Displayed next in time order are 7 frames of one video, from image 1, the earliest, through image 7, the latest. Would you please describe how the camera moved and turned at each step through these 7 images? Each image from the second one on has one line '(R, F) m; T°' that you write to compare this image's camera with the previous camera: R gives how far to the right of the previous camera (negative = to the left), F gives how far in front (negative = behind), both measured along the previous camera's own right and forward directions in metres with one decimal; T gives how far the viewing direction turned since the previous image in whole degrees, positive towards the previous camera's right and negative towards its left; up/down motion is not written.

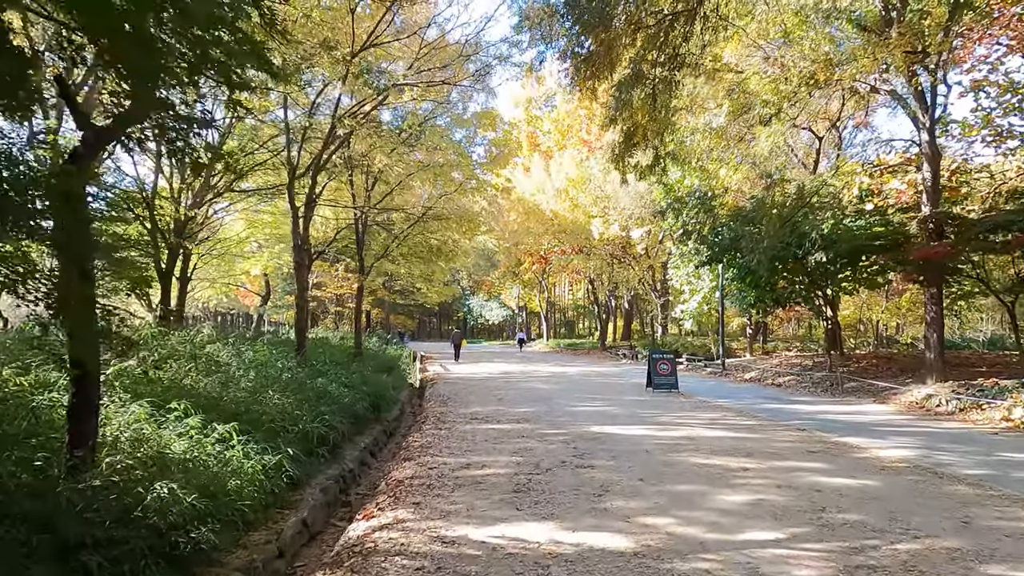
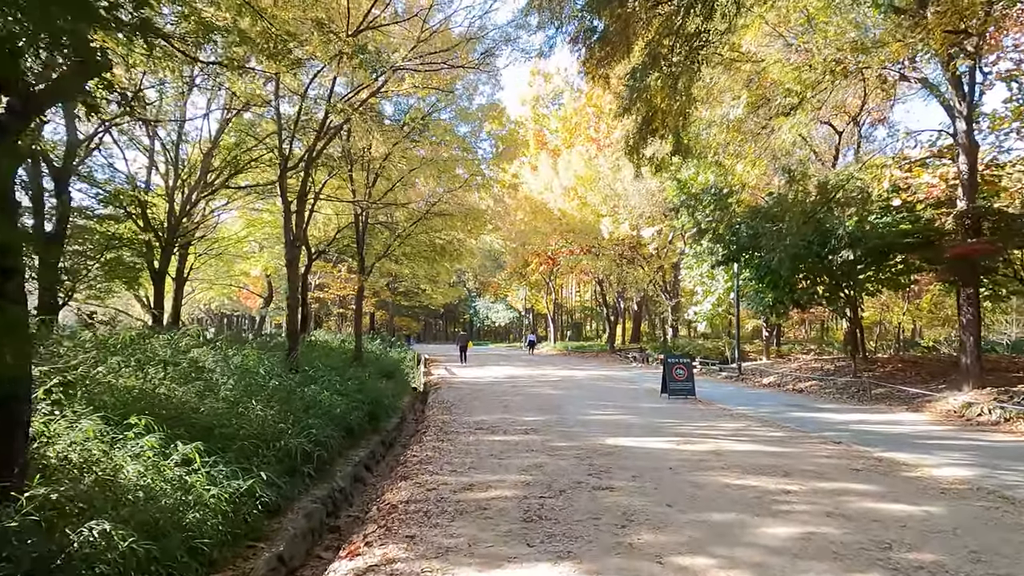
(0.0, +0.7) m; -1°
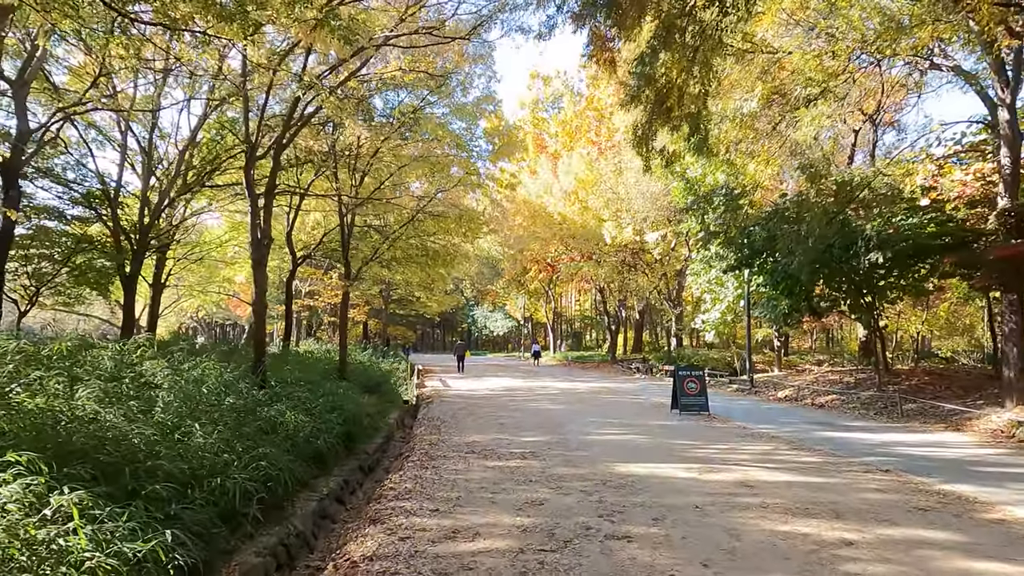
(0.0, +1.0) m; 0°
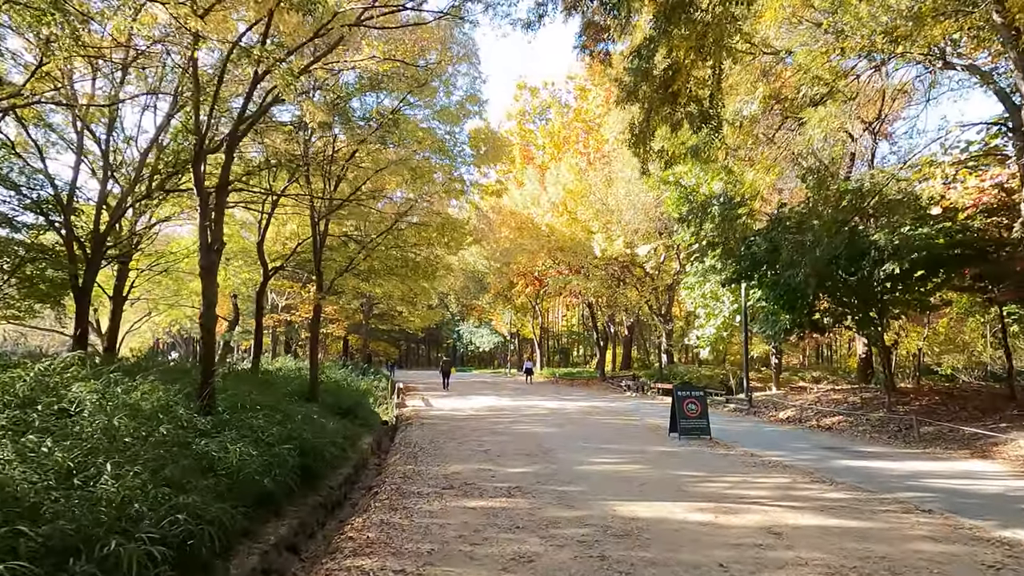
(0.0, +0.9) m; +1°
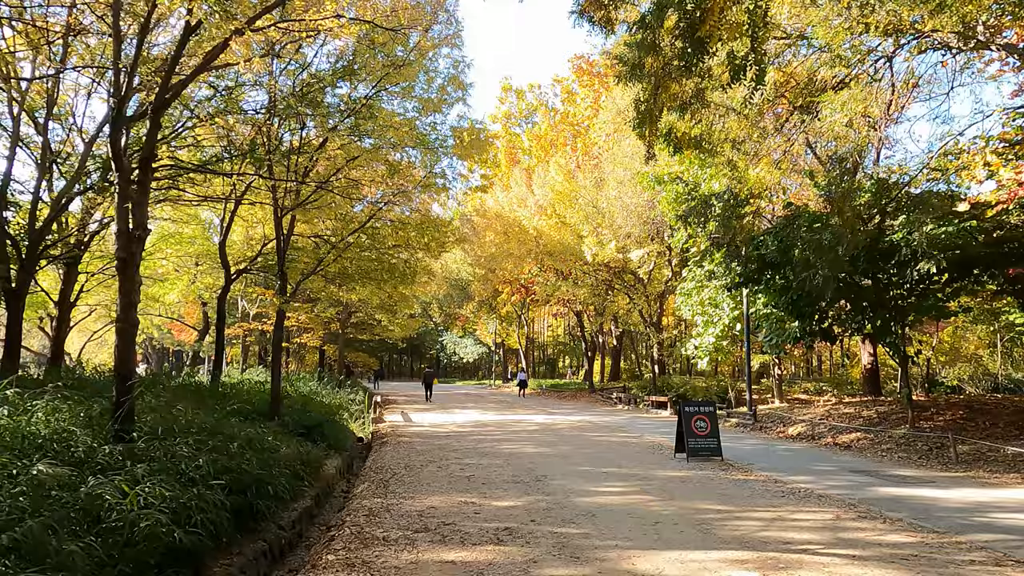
(0.0, +1.2) m; +1°
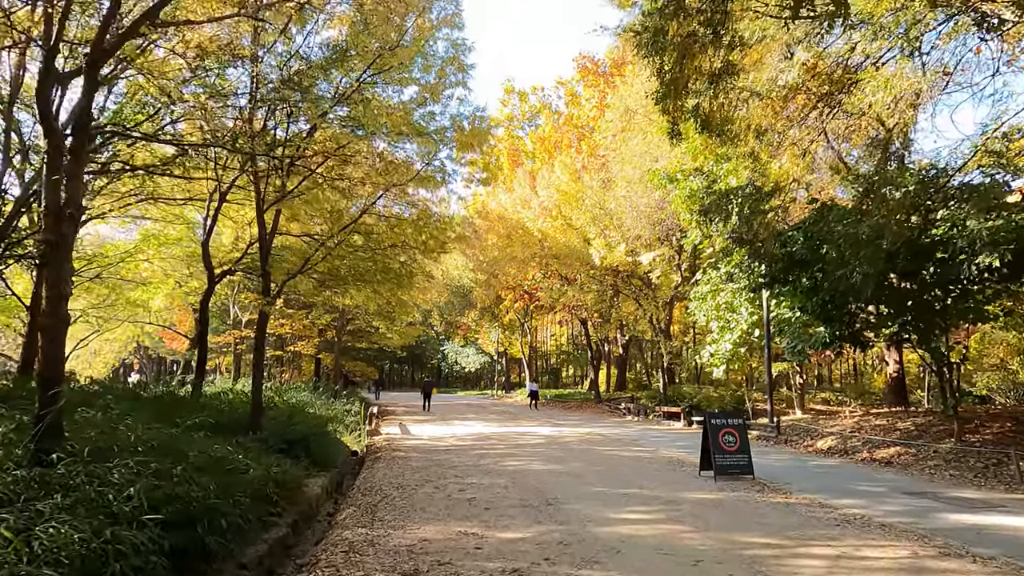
(0.0, +1.0) m; 0°
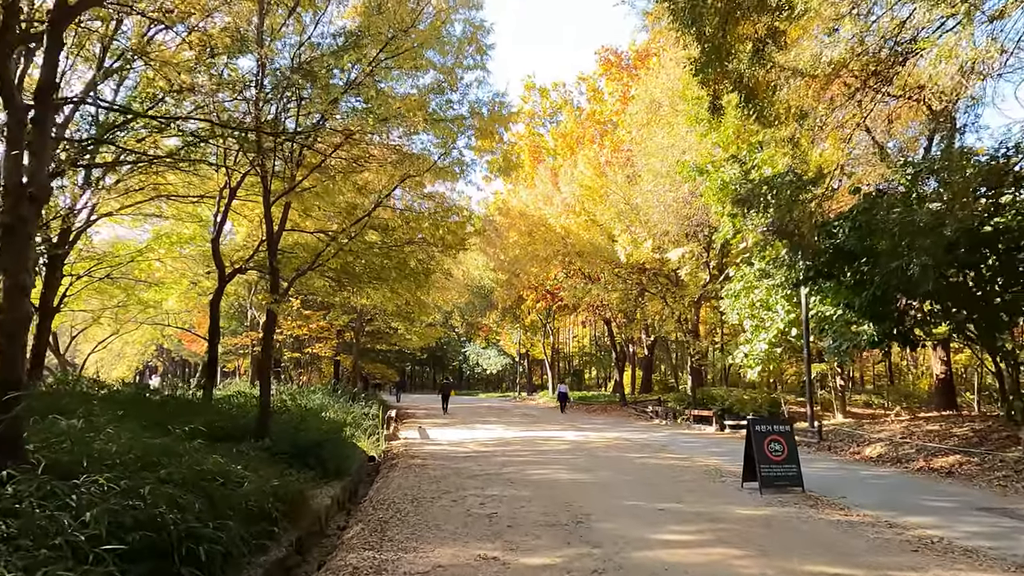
(0.0, +0.7) m; -2°
